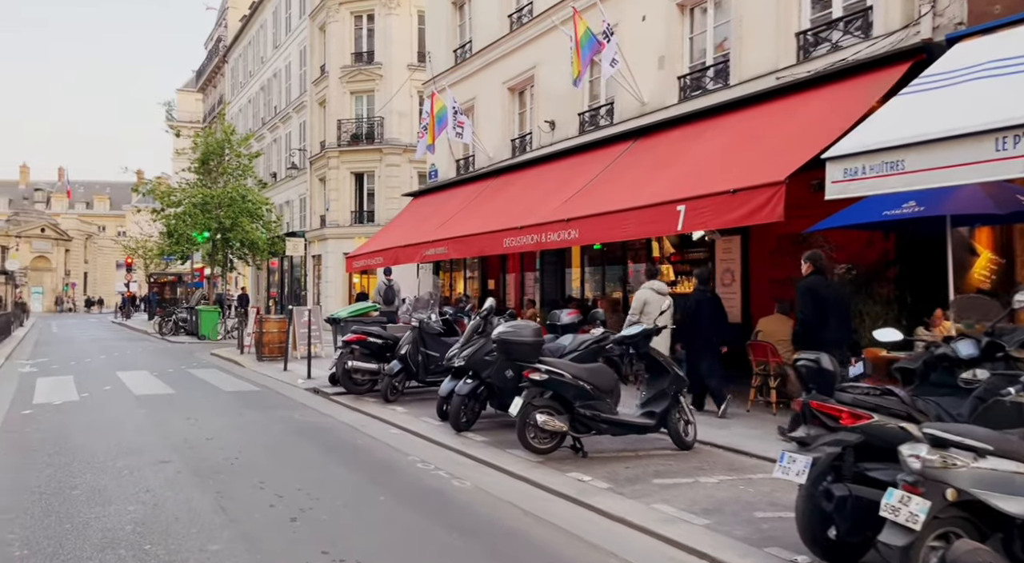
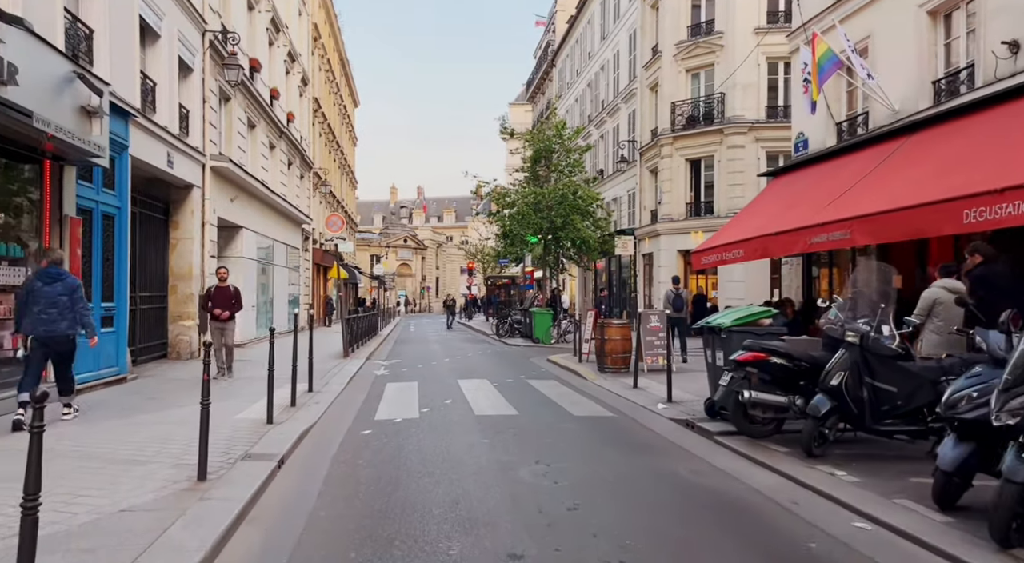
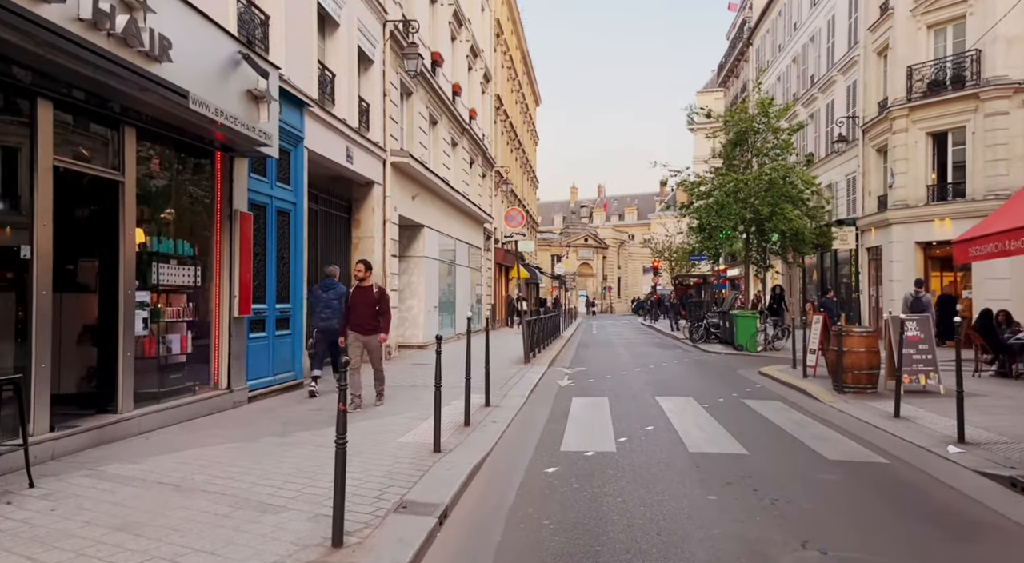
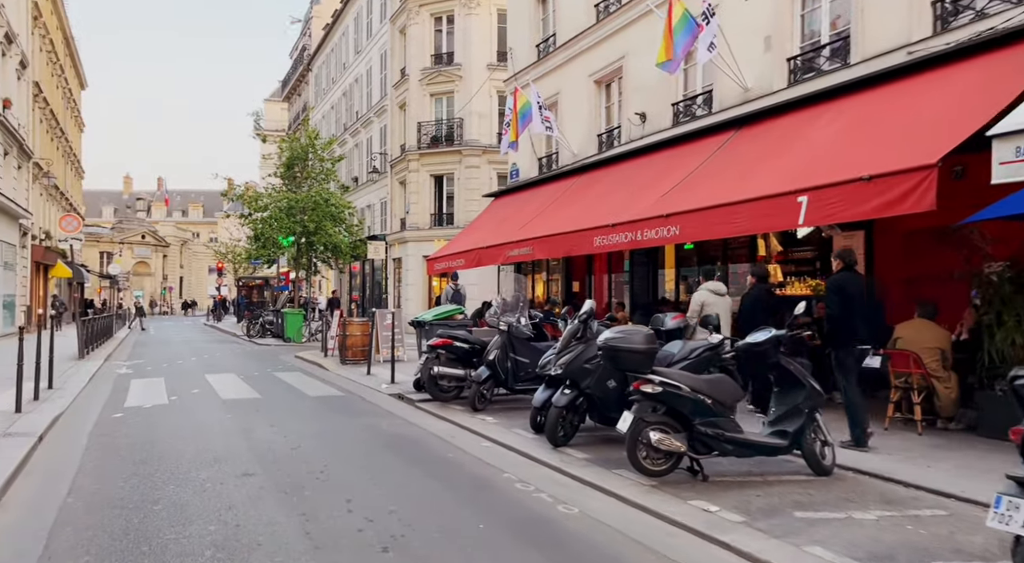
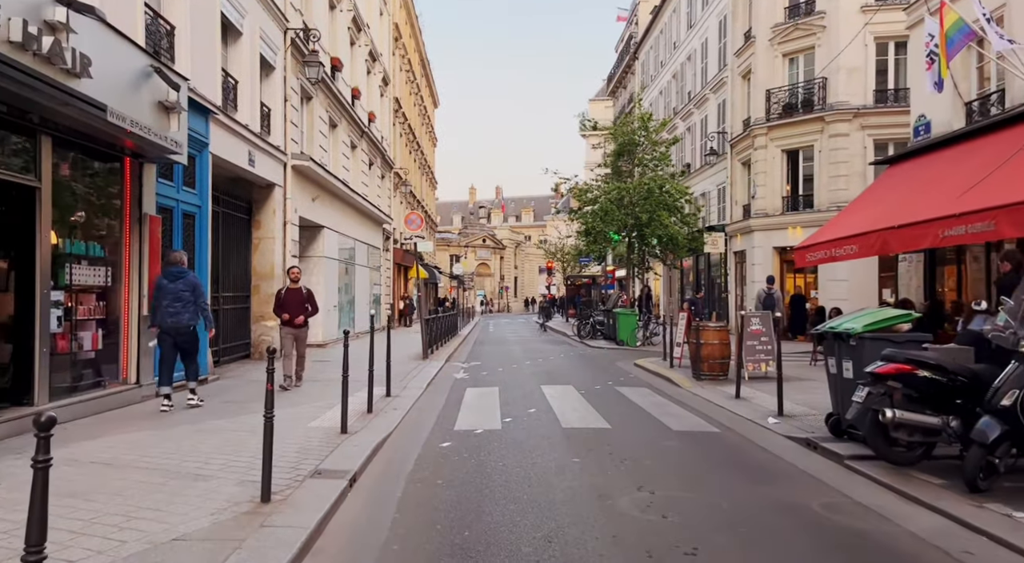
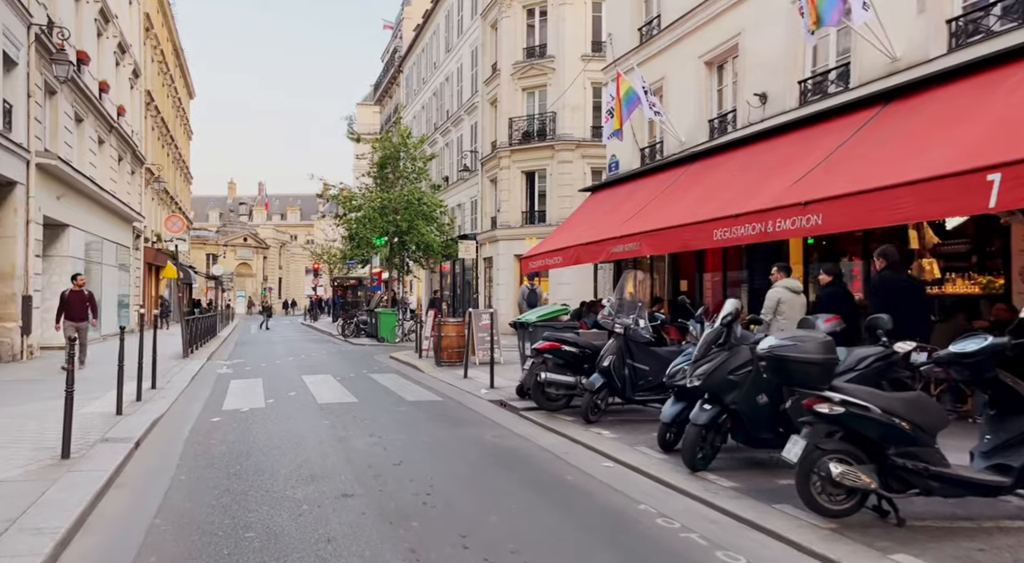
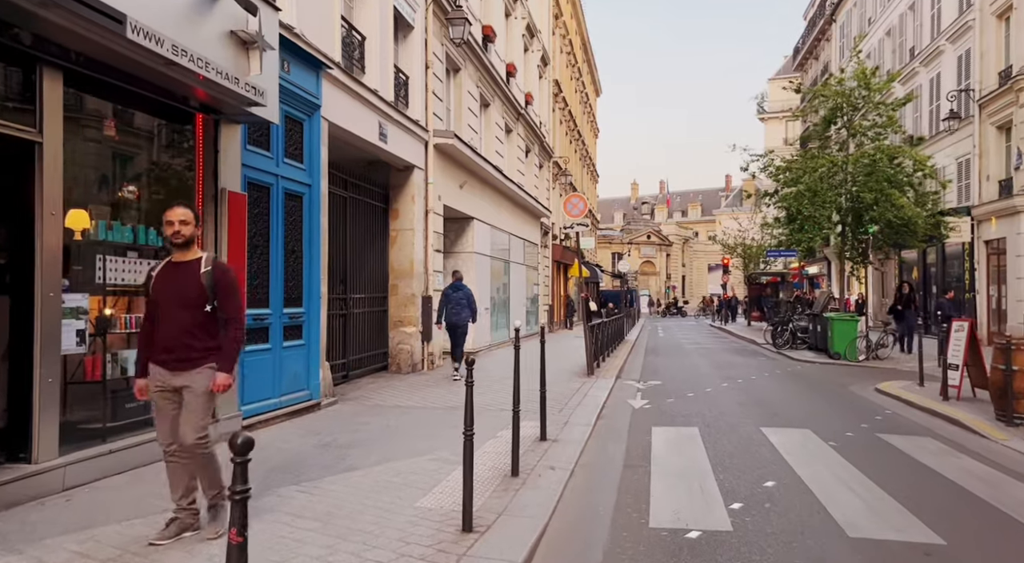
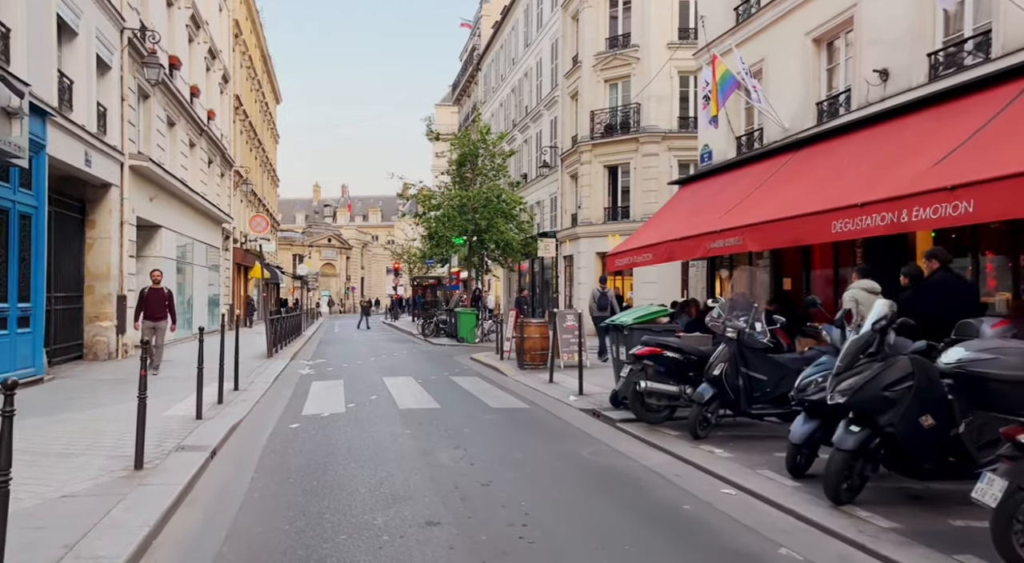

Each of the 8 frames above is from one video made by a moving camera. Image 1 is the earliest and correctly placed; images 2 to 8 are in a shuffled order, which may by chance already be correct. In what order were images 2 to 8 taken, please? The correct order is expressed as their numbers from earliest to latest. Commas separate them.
4, 6, 8, 2, 5, 3, 7
